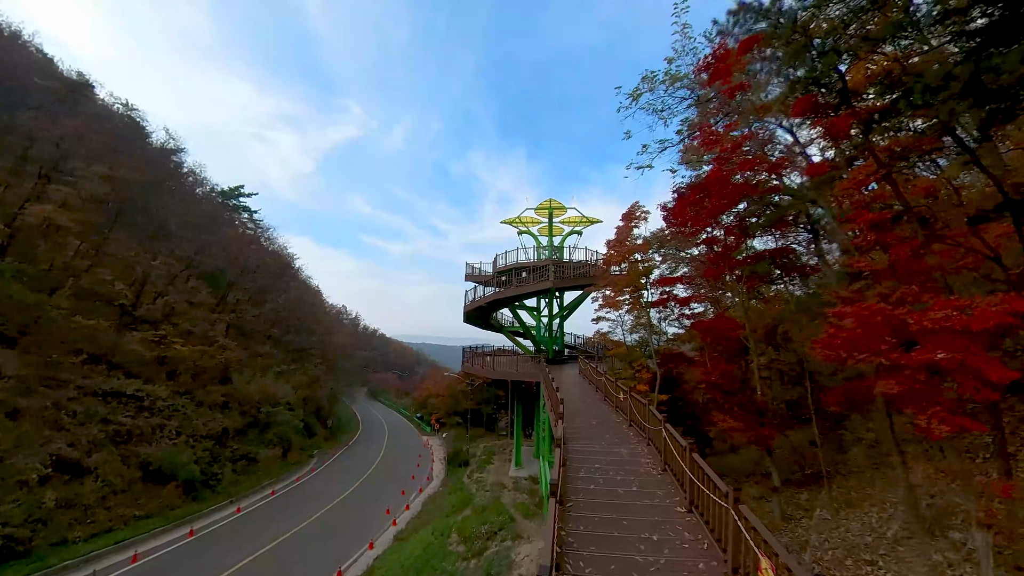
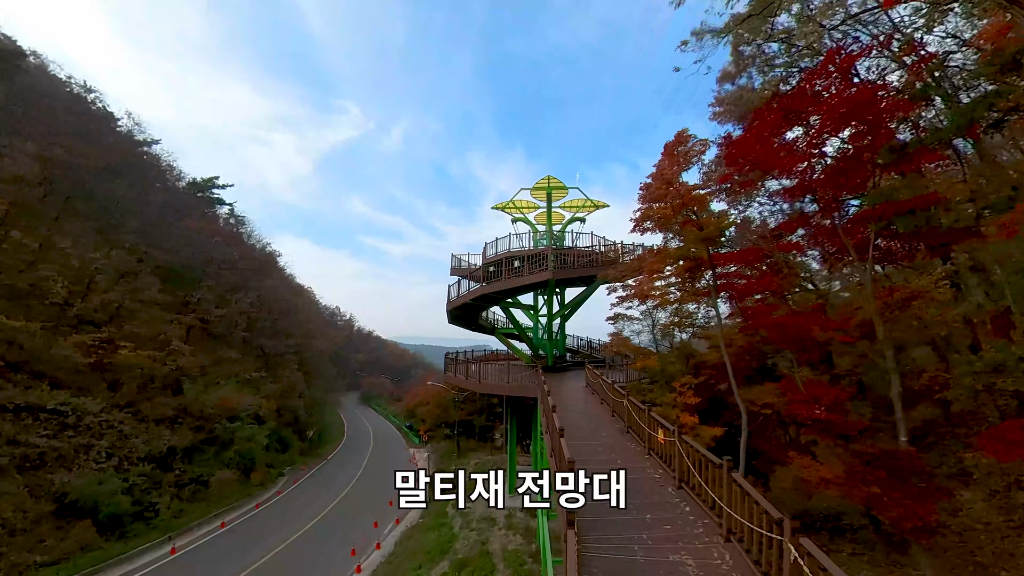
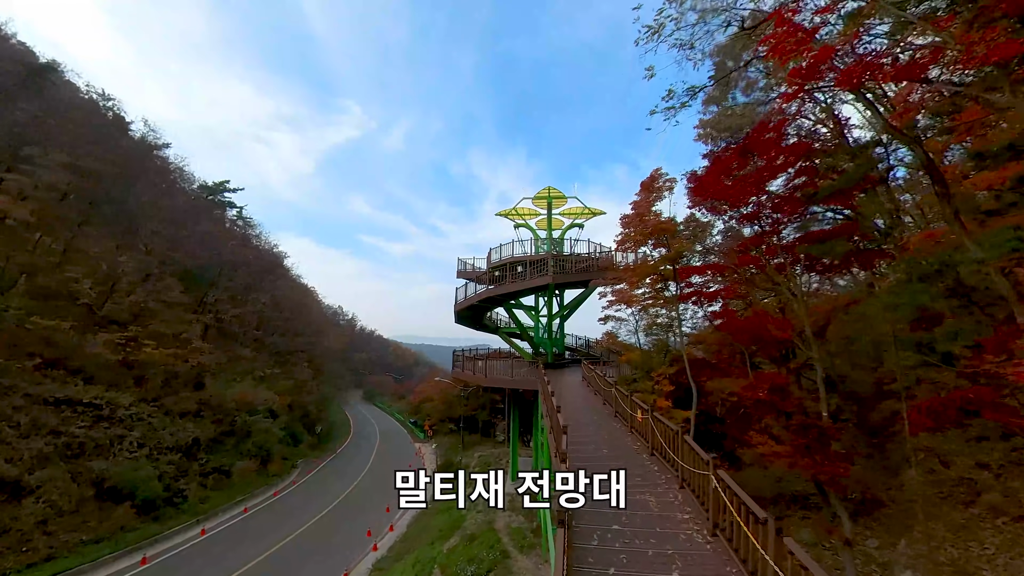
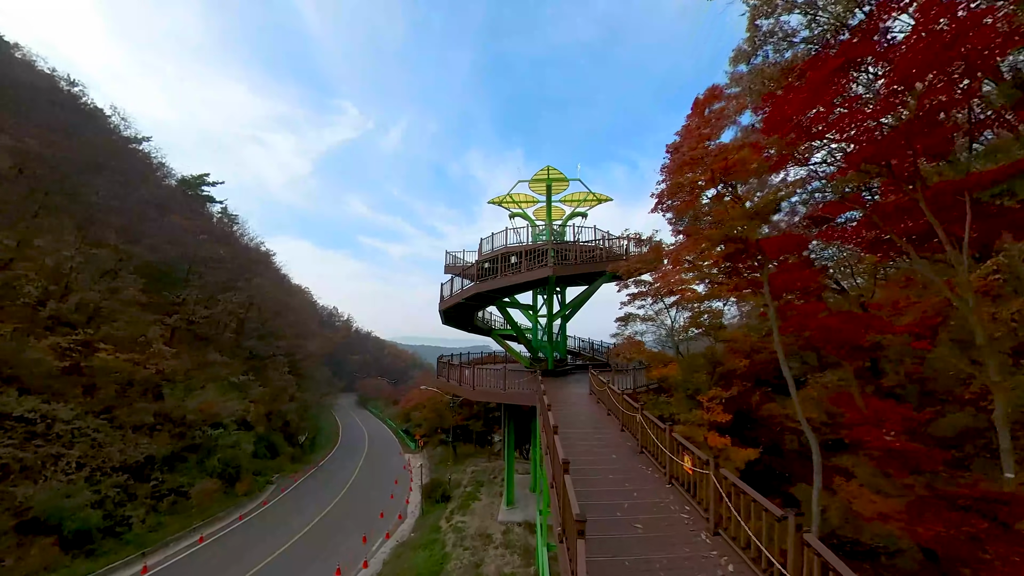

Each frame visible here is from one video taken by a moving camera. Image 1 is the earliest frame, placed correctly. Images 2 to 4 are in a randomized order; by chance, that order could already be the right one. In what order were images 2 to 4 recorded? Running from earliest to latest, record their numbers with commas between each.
3, 2, 4
